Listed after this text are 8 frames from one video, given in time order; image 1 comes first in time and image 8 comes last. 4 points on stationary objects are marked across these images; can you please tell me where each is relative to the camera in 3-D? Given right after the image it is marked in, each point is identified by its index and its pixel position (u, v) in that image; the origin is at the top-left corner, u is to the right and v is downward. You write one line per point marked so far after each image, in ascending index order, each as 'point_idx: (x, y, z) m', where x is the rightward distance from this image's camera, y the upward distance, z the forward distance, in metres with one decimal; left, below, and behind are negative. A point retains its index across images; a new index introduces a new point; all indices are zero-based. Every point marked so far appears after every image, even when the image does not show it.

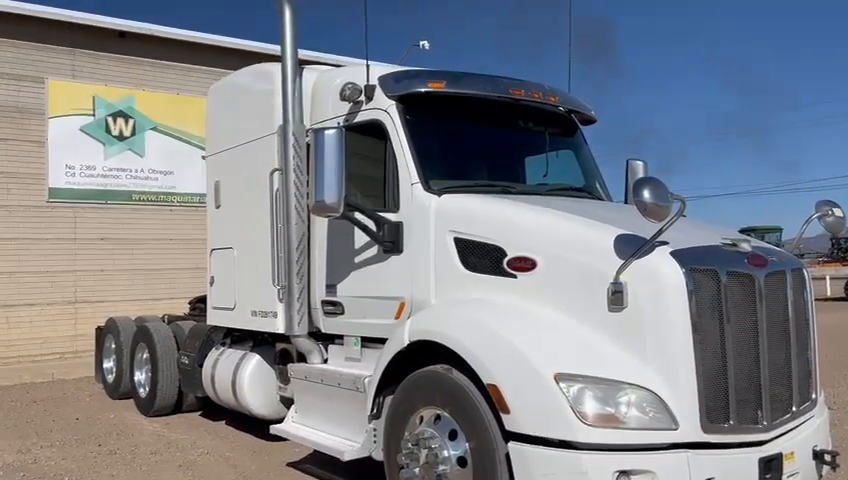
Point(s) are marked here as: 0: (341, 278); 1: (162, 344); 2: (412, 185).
0: (-0.7, -0.3, +5.7) m
1: (-3.2, -1.3, +8.9) m
2: (-0.1, +0.4, +5.1) m
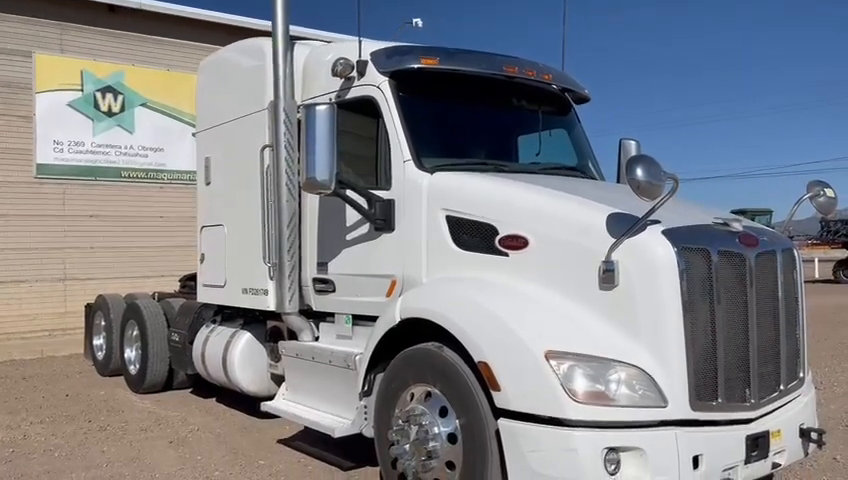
0: (-0.7, -0.1, +5.7) m
1: (-3.4, -1.0, +8.9) m
2: (-0.1, +0.5, +5.1) m
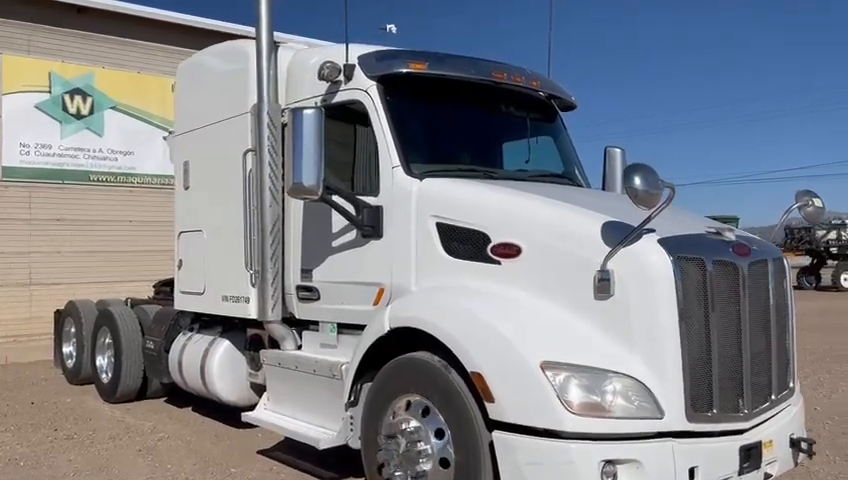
0: (-0.8, -0.2, +5.6) m
1: (-3.6, -1.1, +8.7) m
2: (-0.2, +0.5, +5.0) m
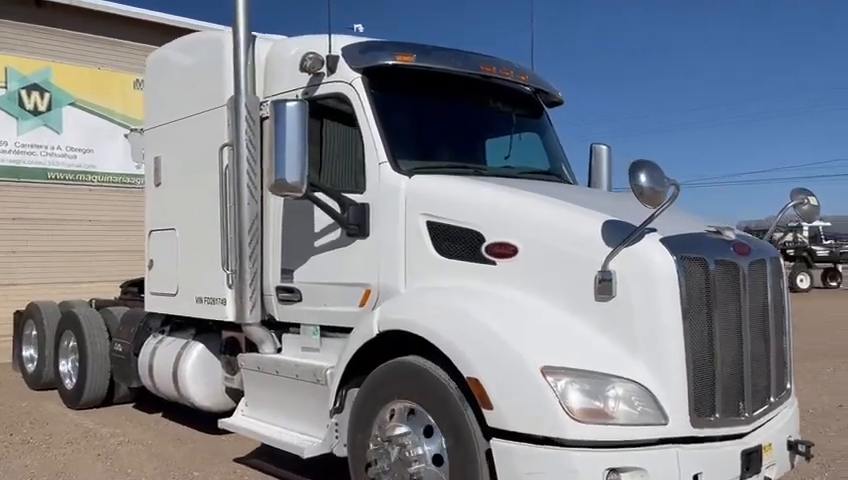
0: (-0.9, -0.2, +5.3) m
1: (-3.8, -1.1, +8.3) m
2: (-0.3, +0.5, +4.8) m
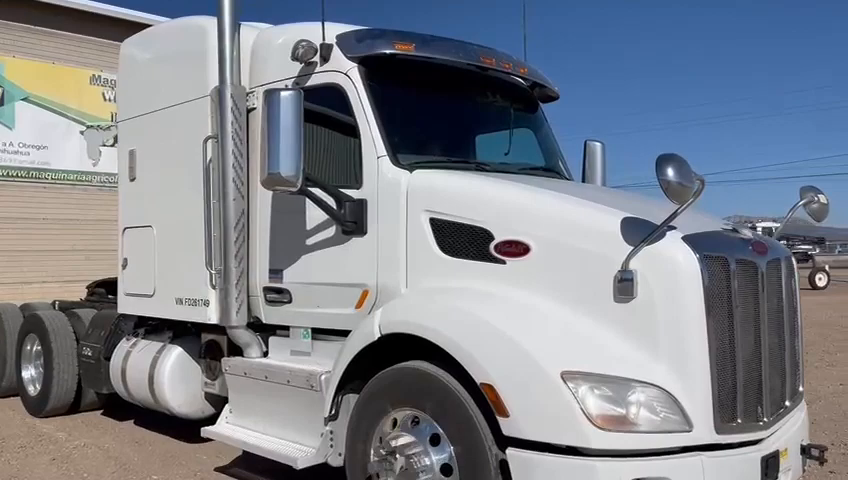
0: (-0.9, -0.2, +5.1) m
1: (-4.0, -1.0, +7.9) m
2: (-0.3, +0.5, +4.6) m
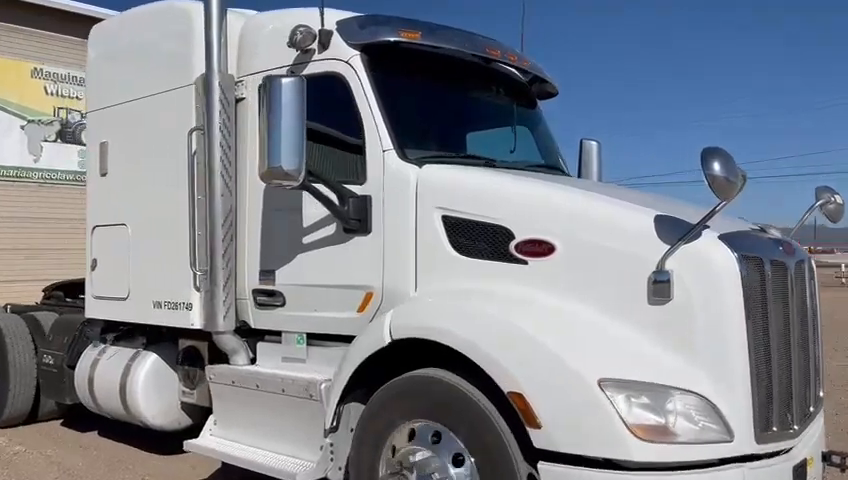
0: (-0.9, -0.1, +4.7) m
1: (-4.2, -1.0, +7.4) m
2: (-0.2, +0.5, +4.3) m
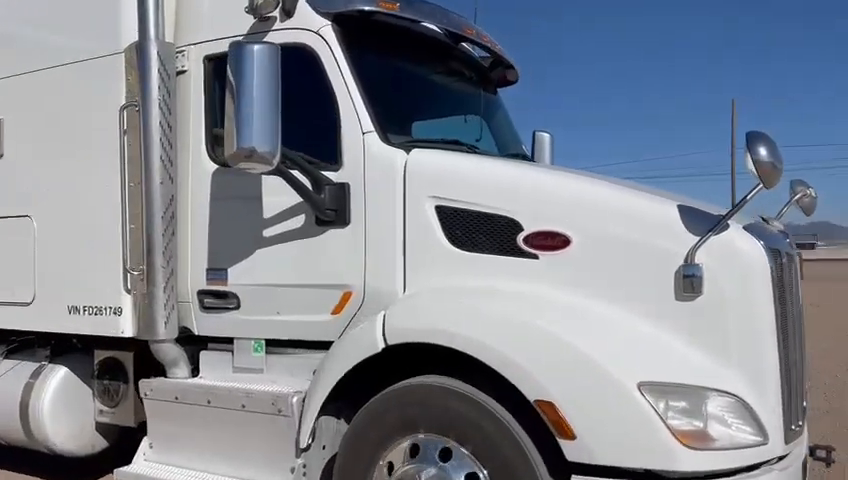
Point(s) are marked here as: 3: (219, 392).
0: (-1.1, -0.1, +4.1) m
1: (-4.7, -1.0, +6.2) m
2: (-0.3, +0.6, +3.8) m
3: (-1.1, -0.8, +4.0) m
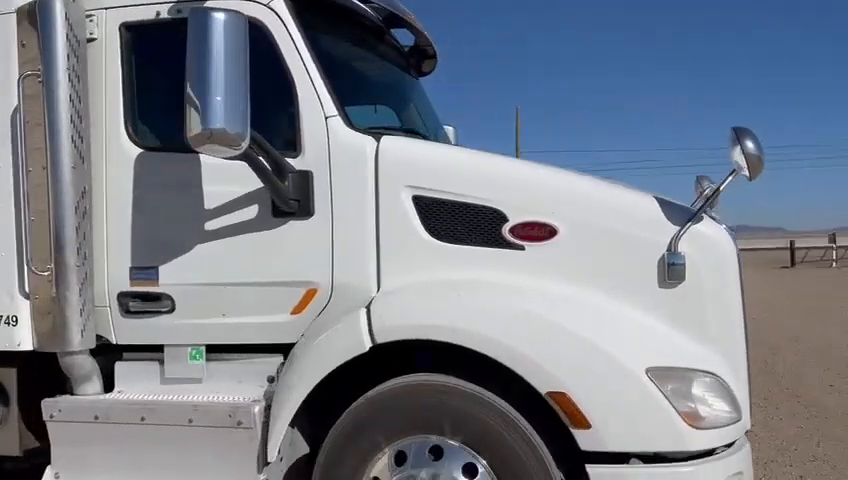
0: (-1.3, -0.1, +3.7) m
1: (-5.3, -1.0, +4.7) m
2: (-0.5, +0.6, +3.5) m
3: (-1.3, -0.8, +3.5) m
